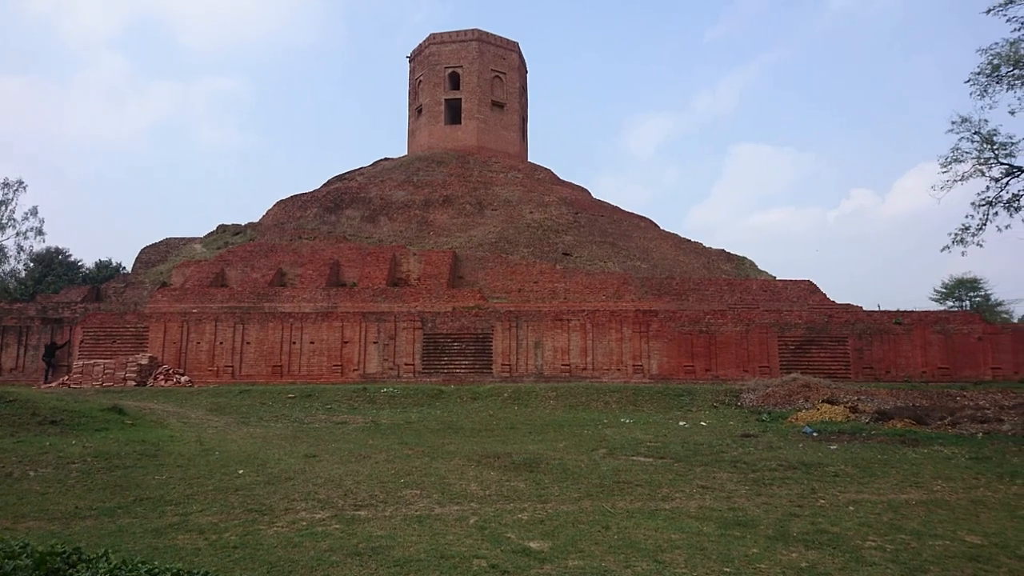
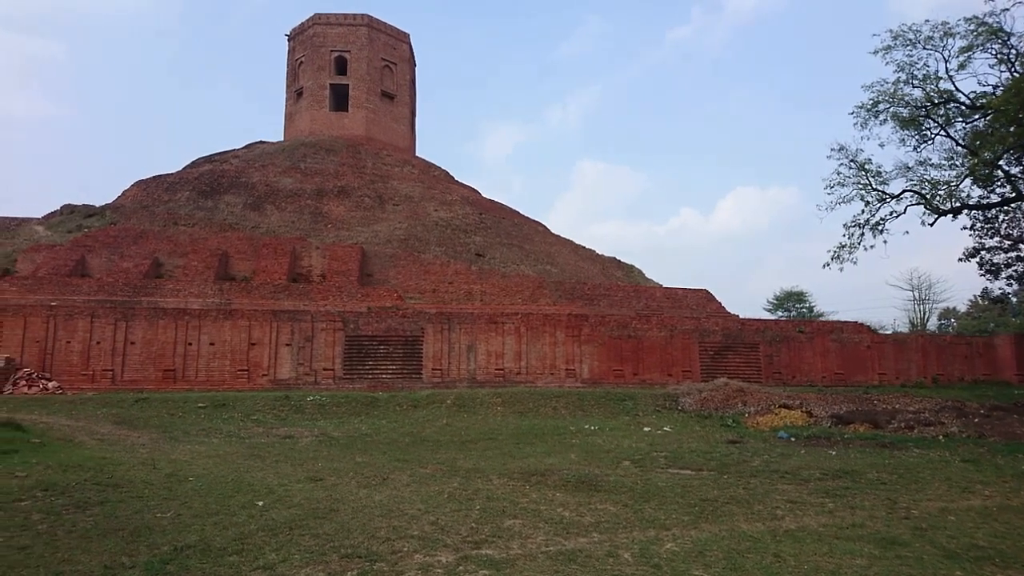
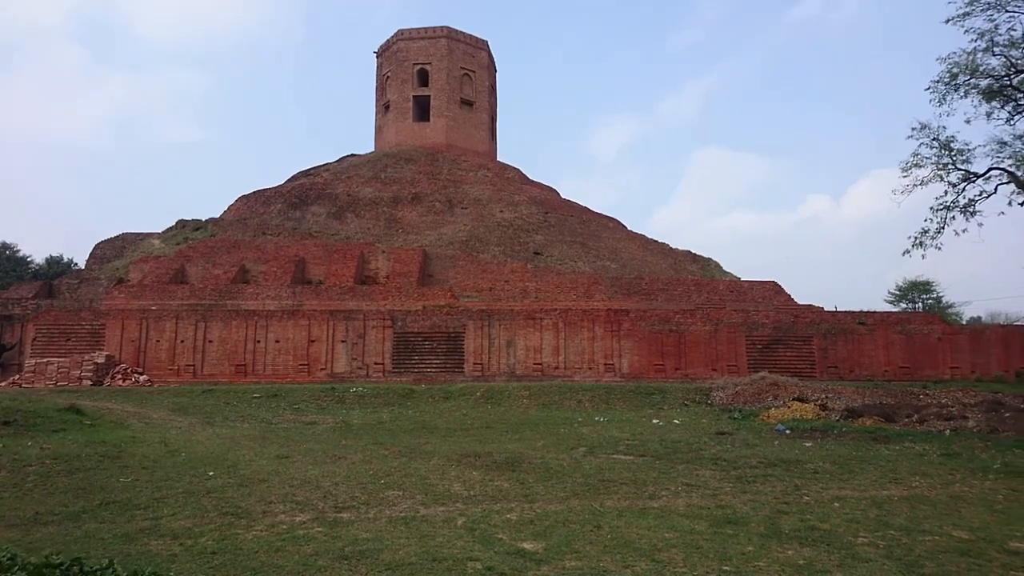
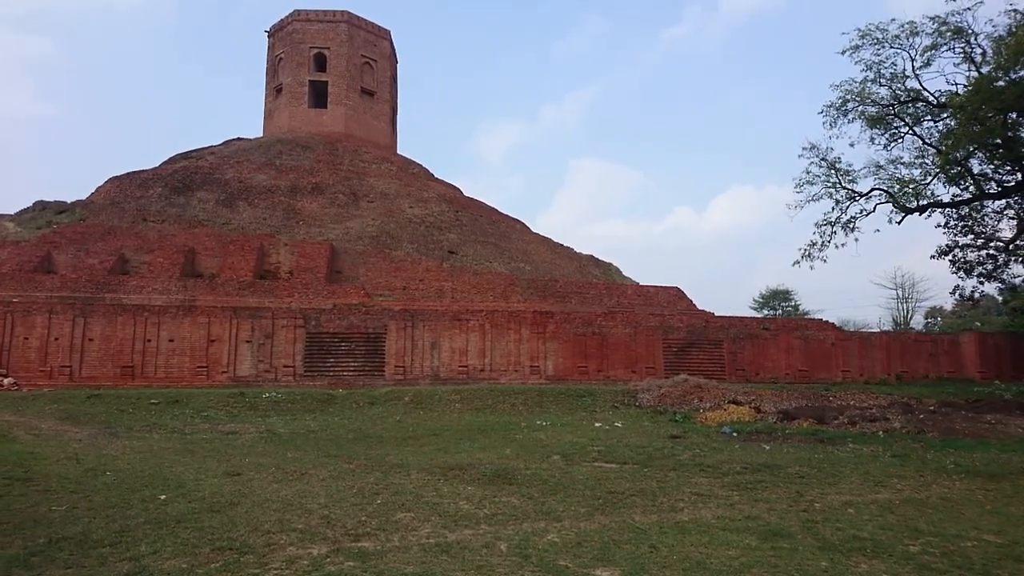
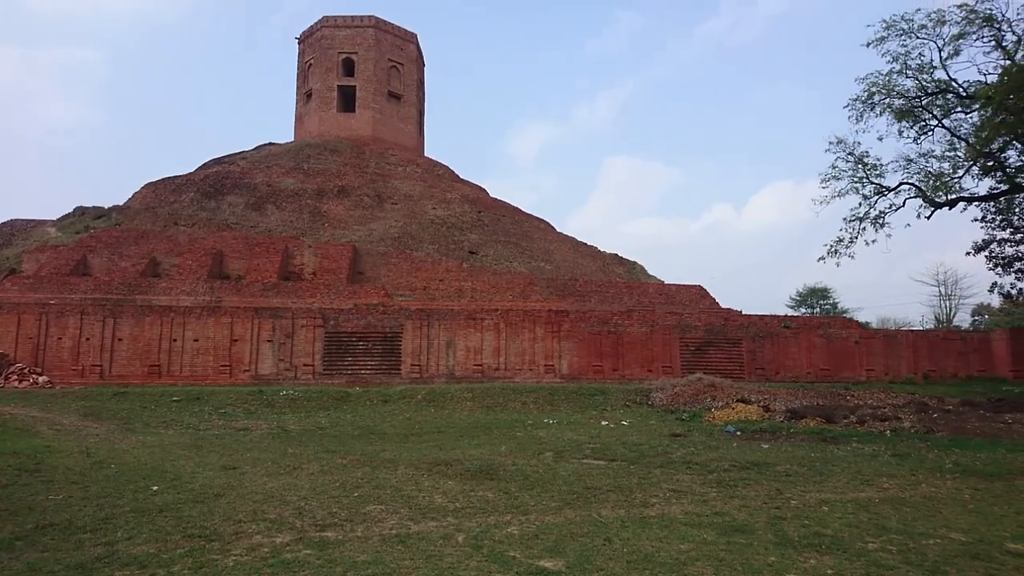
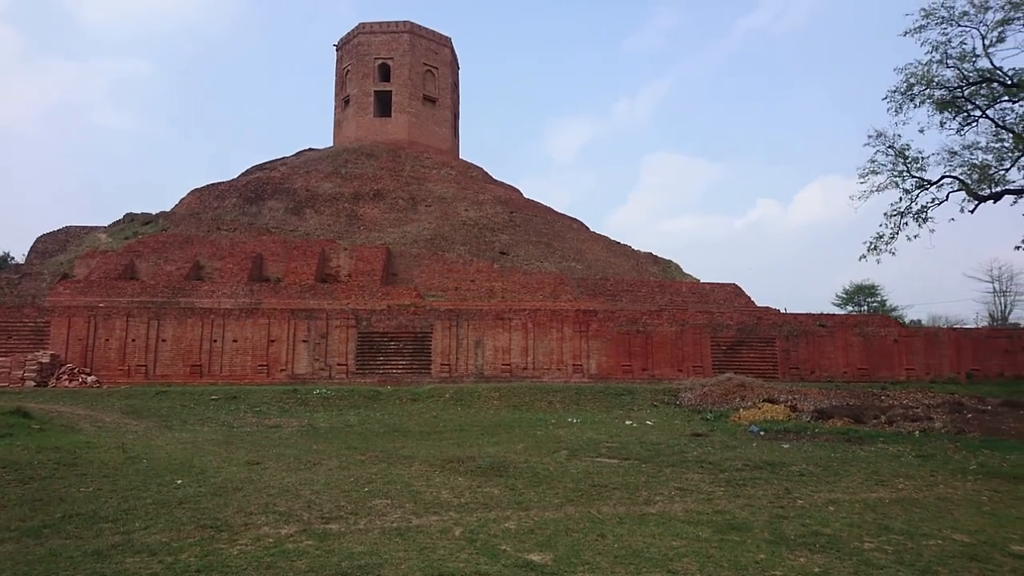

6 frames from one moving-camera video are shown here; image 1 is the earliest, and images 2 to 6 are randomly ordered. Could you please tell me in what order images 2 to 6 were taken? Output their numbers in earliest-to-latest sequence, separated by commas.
3, 6, 5, 4, 2
